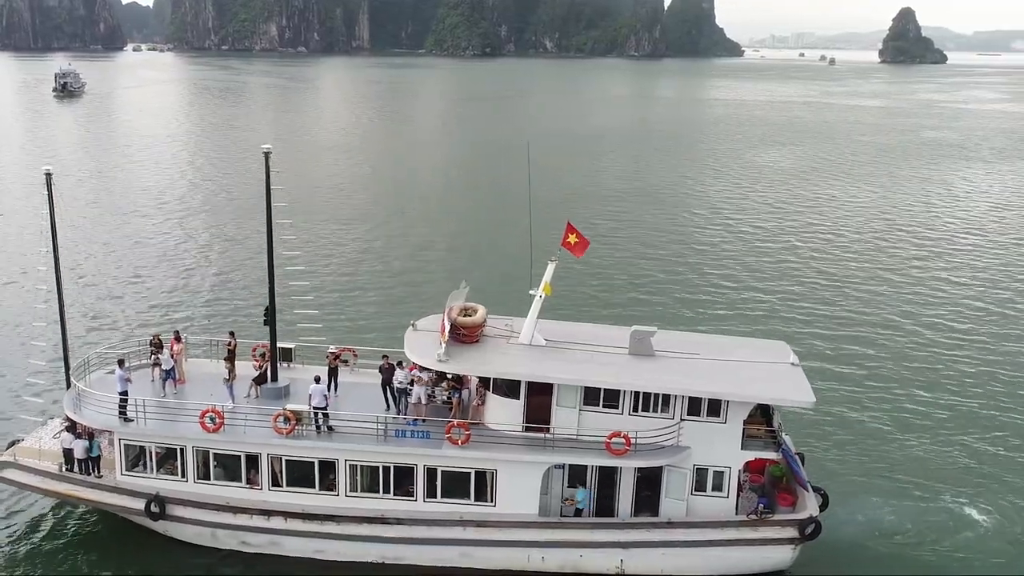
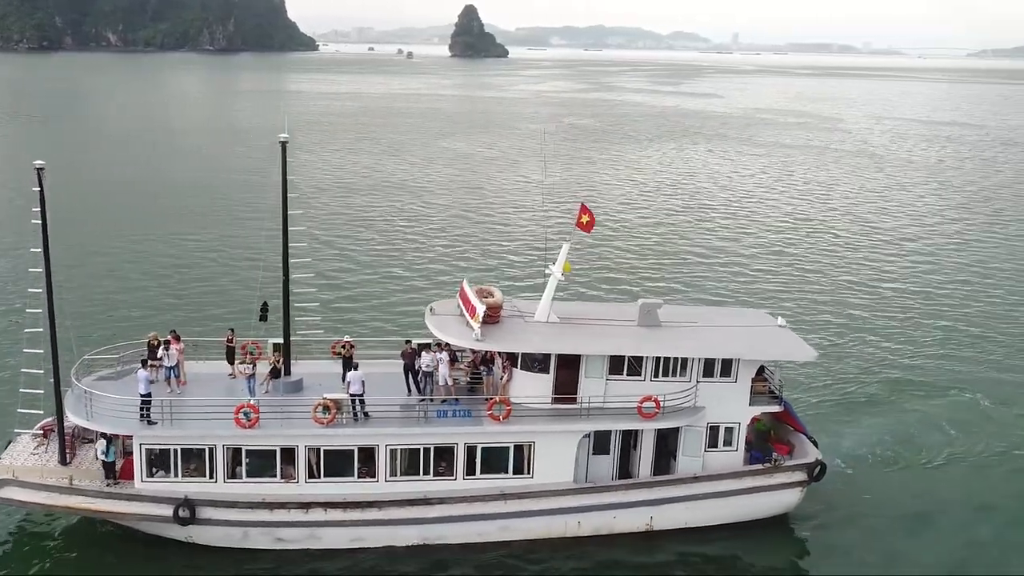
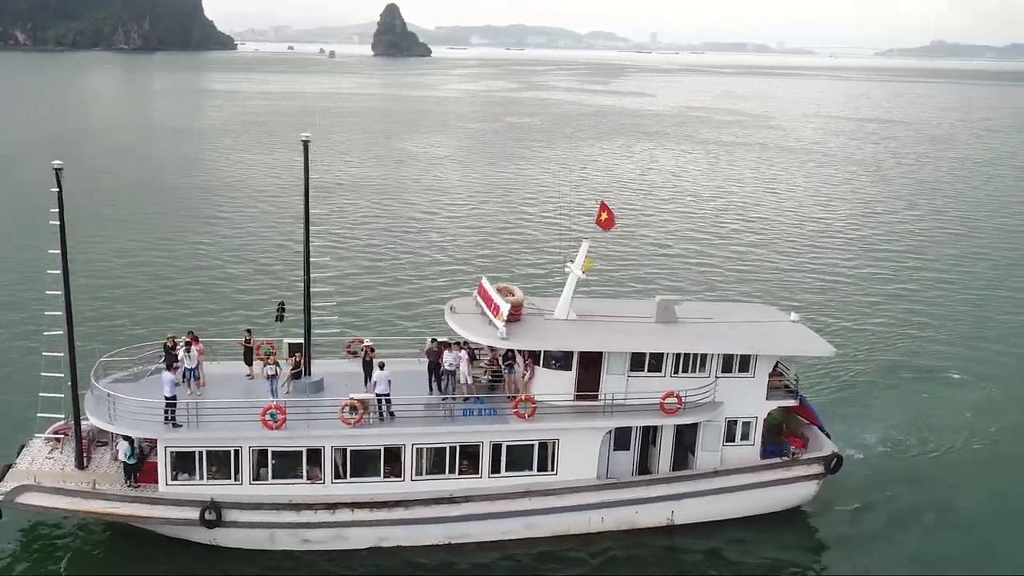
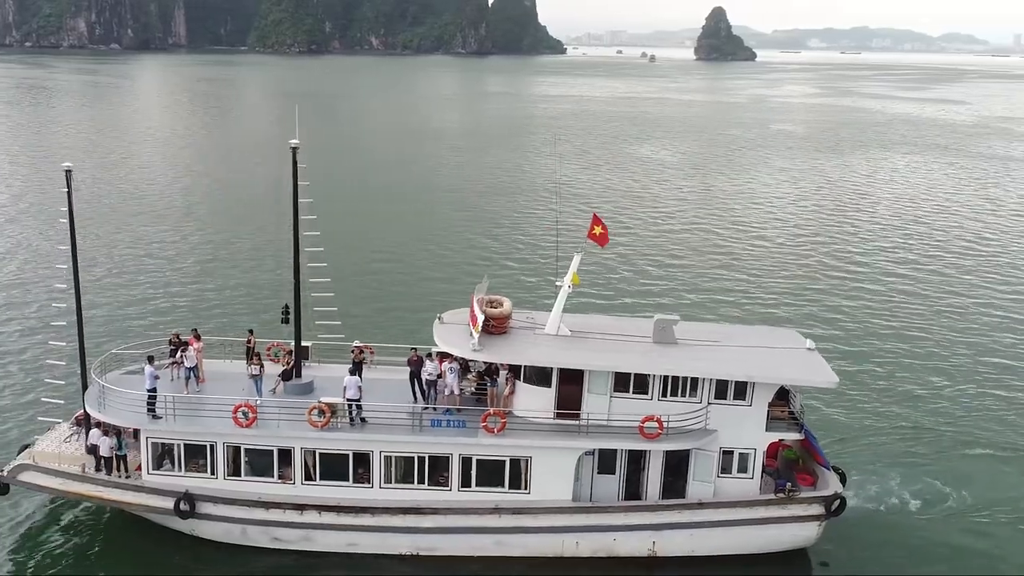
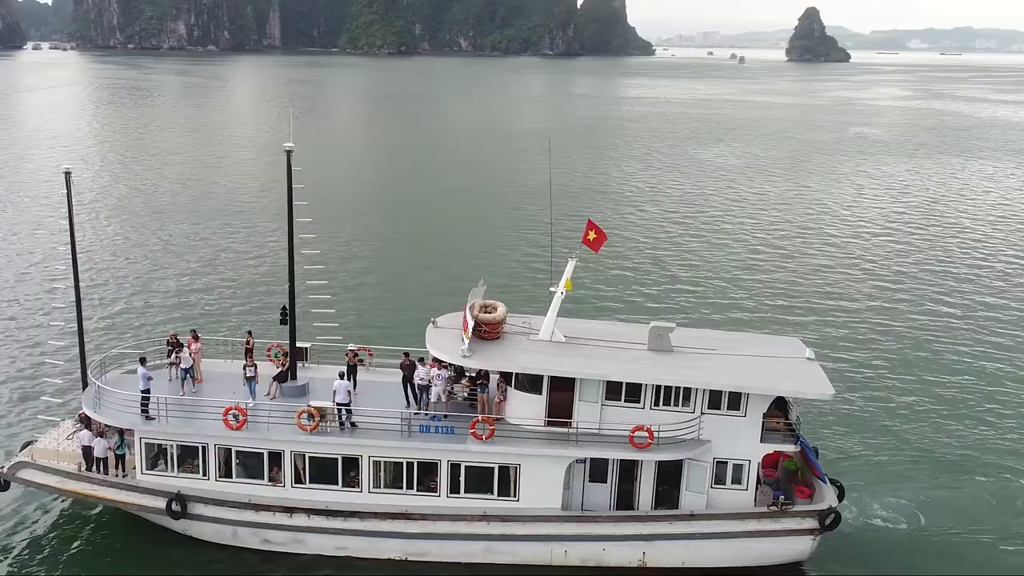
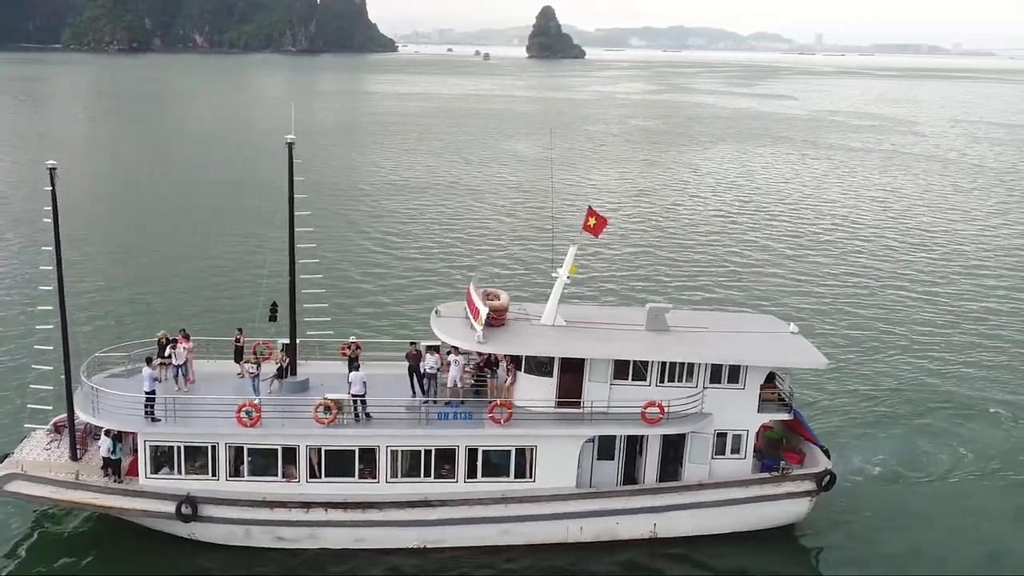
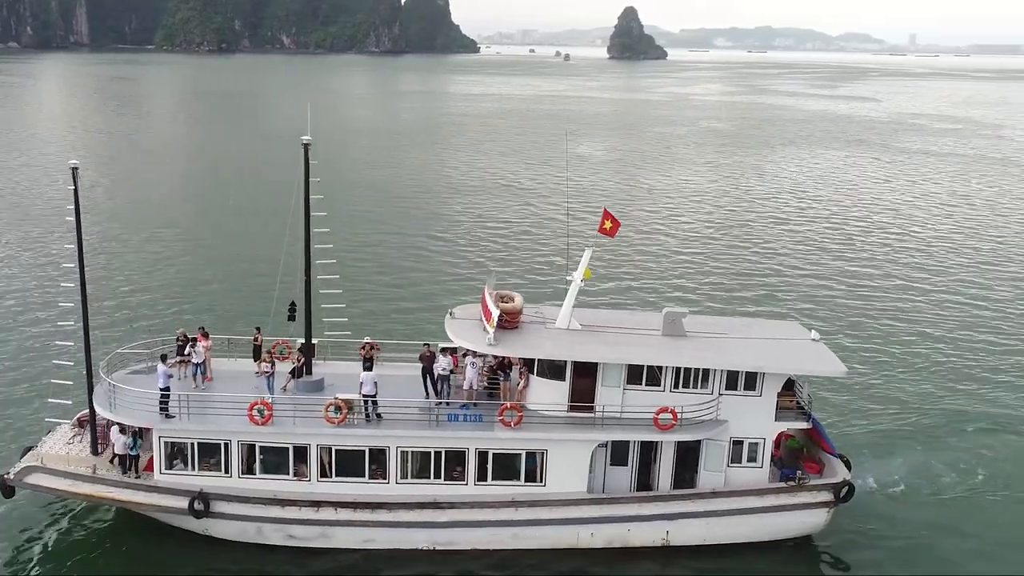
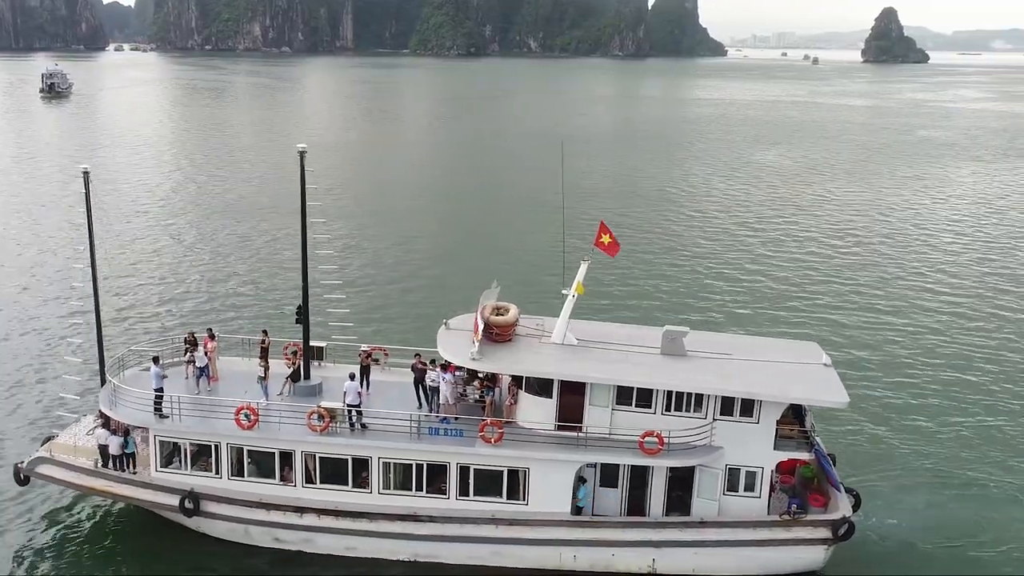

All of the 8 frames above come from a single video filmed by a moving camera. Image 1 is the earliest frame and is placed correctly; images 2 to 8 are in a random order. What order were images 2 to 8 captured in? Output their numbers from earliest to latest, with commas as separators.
8, 5, 4, 7, 6, 2, 3
